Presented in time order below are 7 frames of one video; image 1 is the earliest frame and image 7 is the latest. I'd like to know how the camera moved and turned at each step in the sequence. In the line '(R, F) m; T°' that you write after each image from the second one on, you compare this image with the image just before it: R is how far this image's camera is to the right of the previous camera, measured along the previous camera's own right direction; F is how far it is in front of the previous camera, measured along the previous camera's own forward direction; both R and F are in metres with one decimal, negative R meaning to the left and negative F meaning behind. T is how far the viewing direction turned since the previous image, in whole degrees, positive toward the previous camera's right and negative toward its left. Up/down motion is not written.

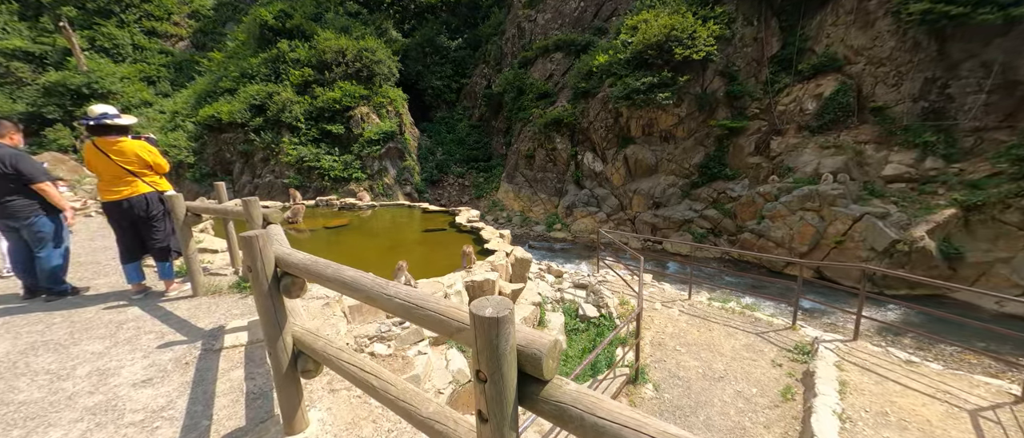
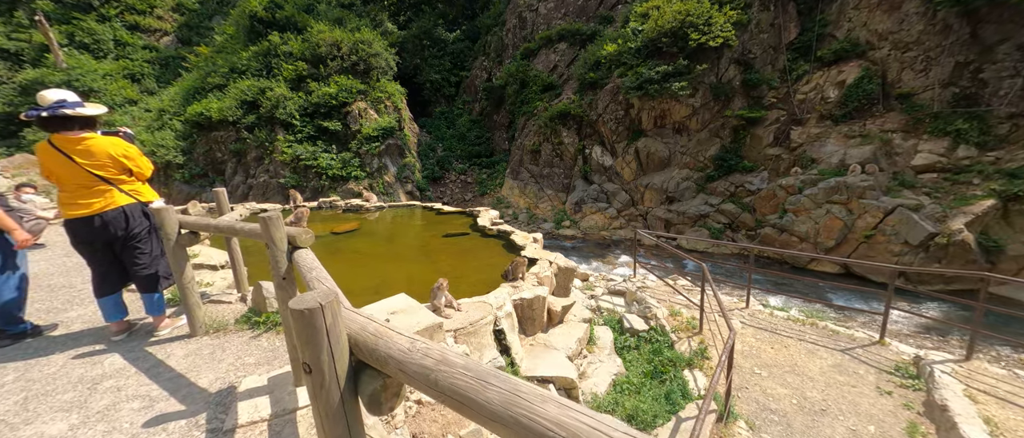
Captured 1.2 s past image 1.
(-0.6, +0.7) m; +1°
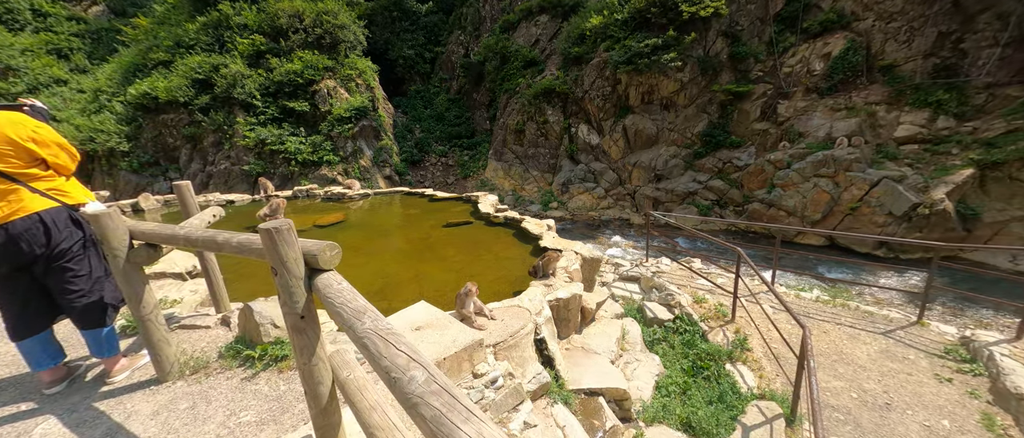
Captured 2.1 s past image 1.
(-0.5, +0.6) m; +4°
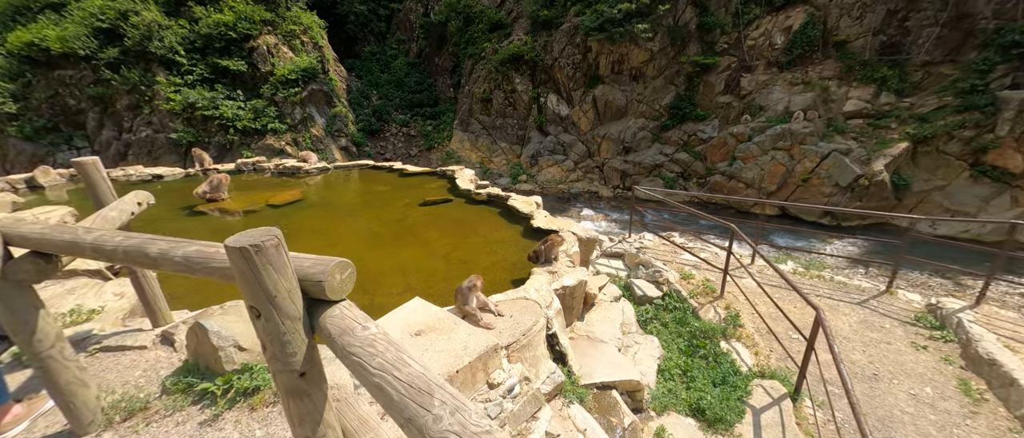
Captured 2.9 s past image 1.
(-0.3, +0.4) m; +6°
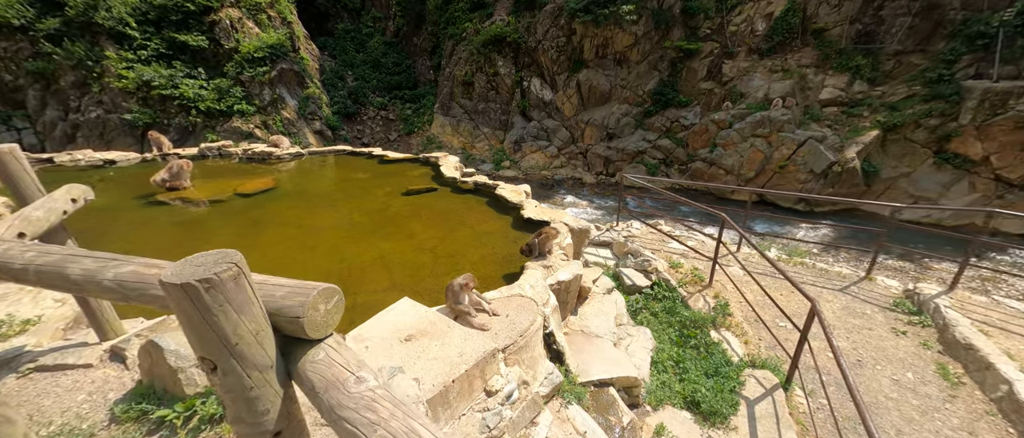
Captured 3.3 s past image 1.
(-0.1, +0.2) m; +3°
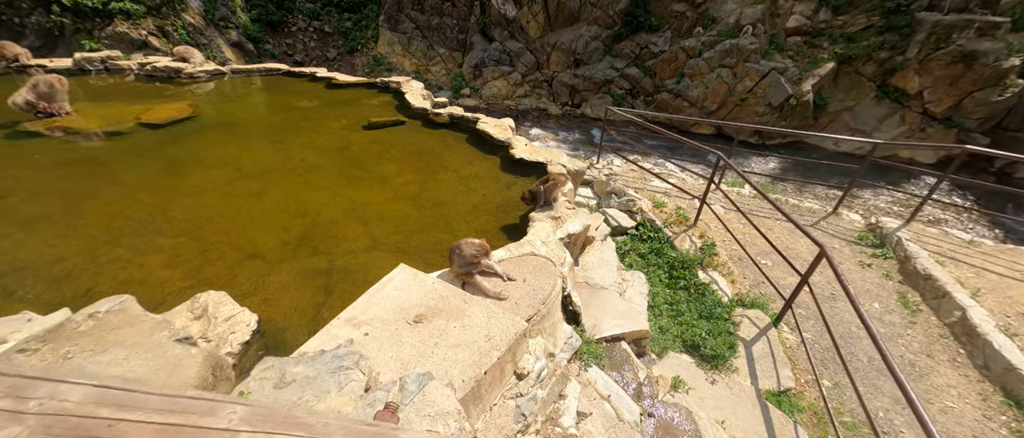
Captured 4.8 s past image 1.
(-0.4, +0.5) m; +7°
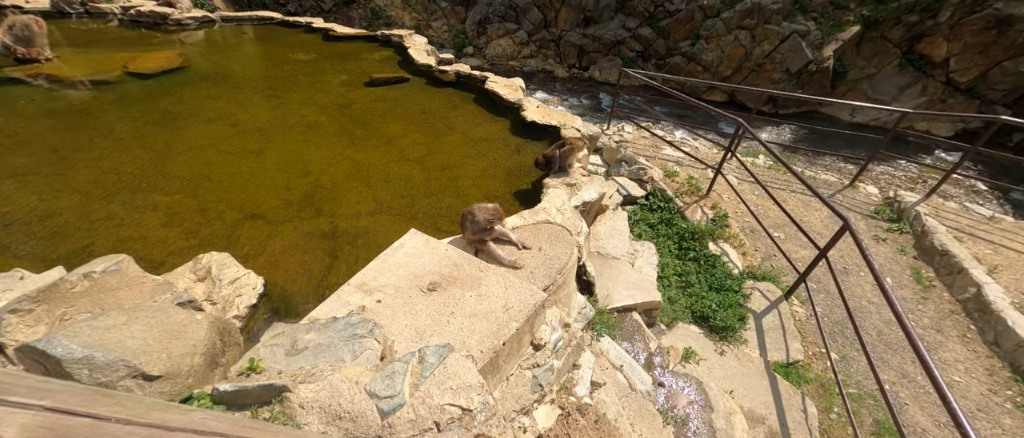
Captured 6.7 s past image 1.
(-0.1, +0.1) m; 0°
